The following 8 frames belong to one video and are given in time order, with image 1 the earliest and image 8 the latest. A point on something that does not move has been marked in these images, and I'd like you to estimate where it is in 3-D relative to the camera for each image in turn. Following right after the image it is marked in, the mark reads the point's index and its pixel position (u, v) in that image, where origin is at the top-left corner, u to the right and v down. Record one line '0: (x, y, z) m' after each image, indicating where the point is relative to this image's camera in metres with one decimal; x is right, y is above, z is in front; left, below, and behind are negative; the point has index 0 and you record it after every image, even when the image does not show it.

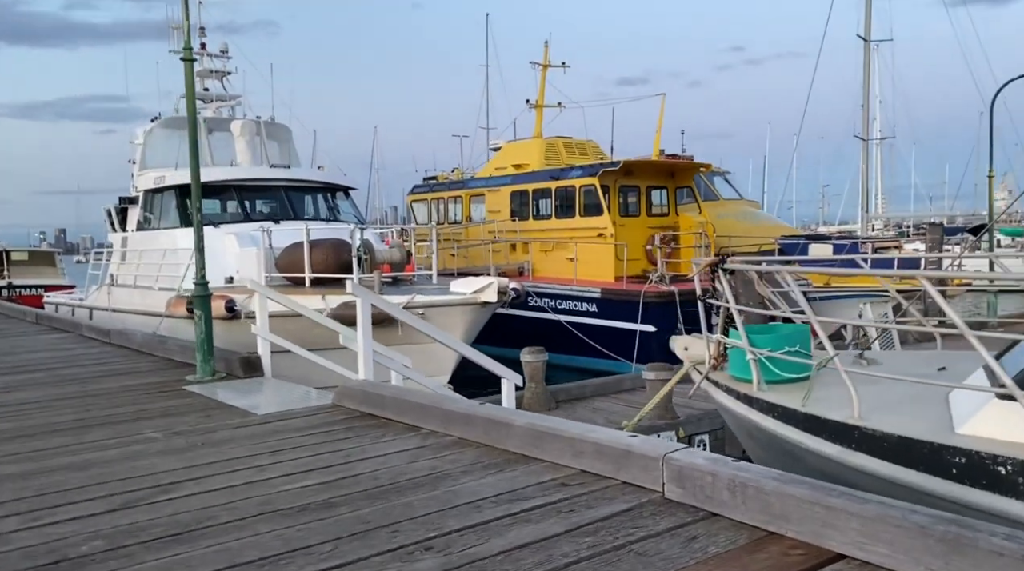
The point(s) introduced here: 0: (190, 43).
0: (-2.2, +1.7, +6.7) m
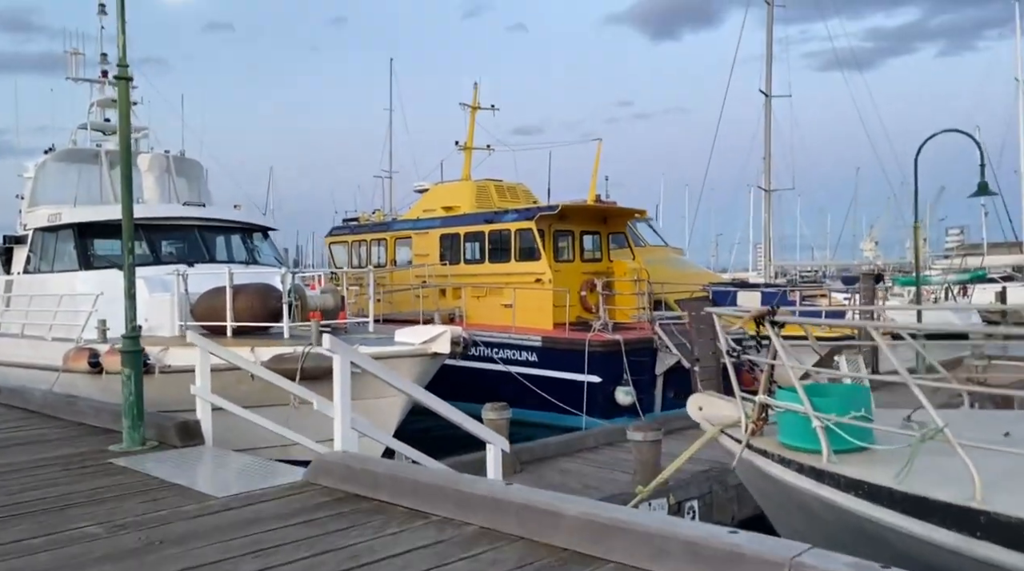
0: (-2.3, +1.4, +5.8) m
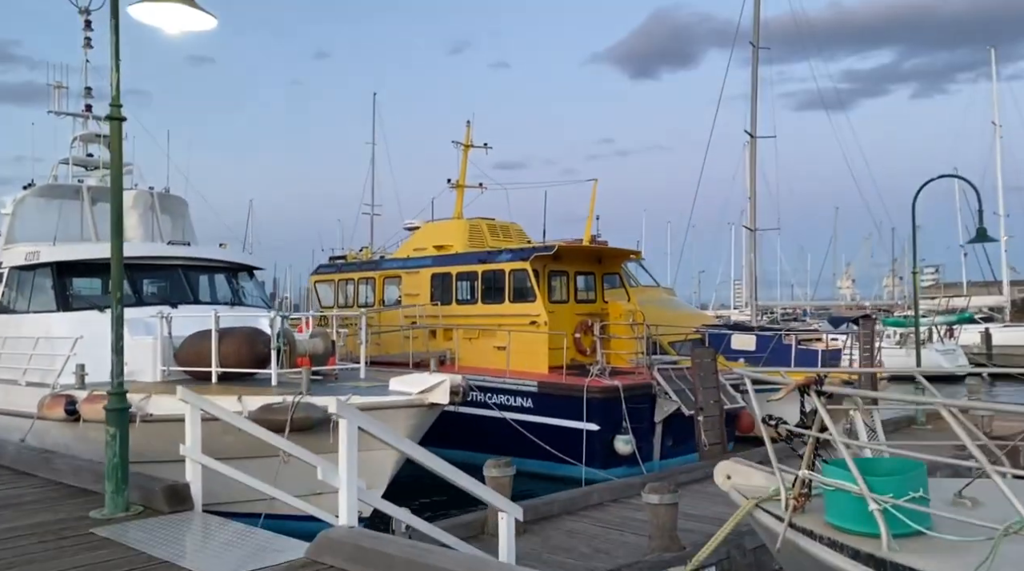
0: (-2.2, +1.1, +5.5) m
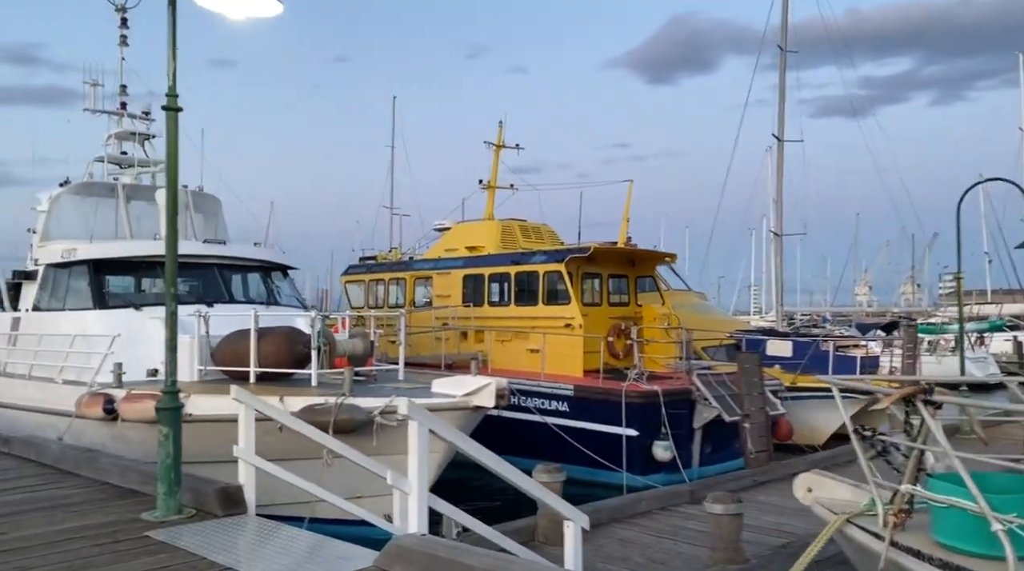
0: (-1.9, +1.1, +5.4) m
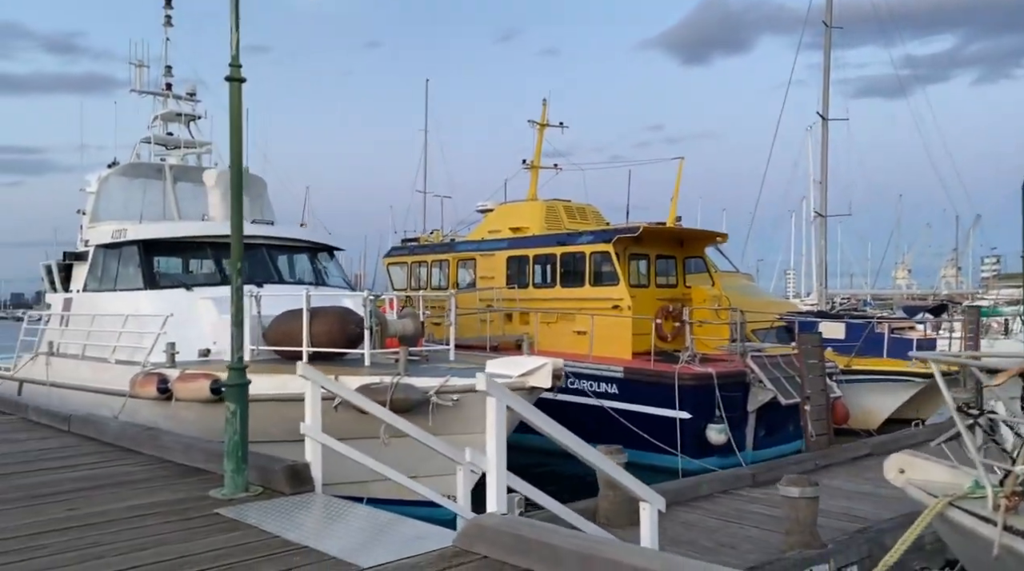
0: (-1.5, +1.2, +5.3) m
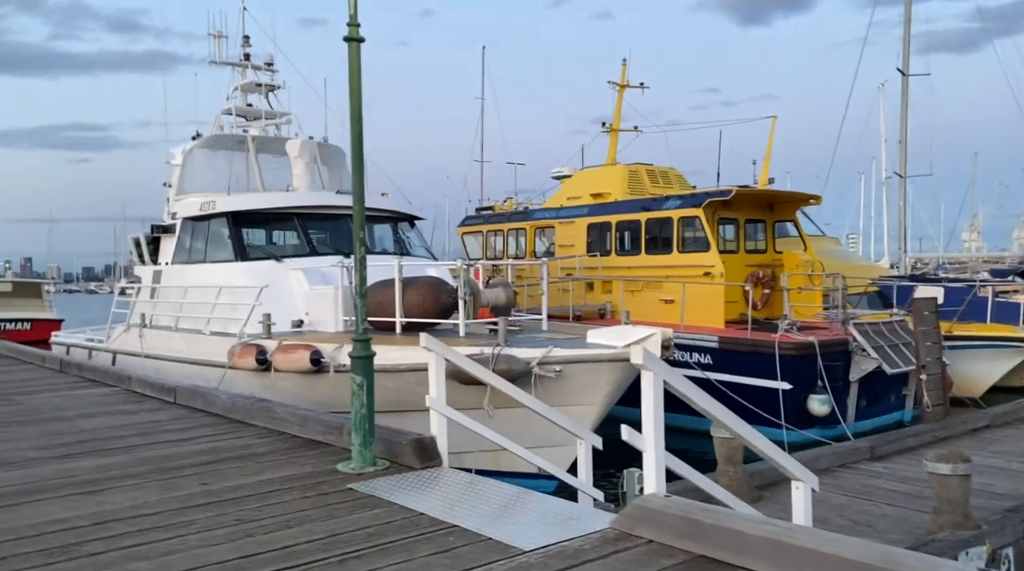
0: (-0.8, +1.4, +5.1) m
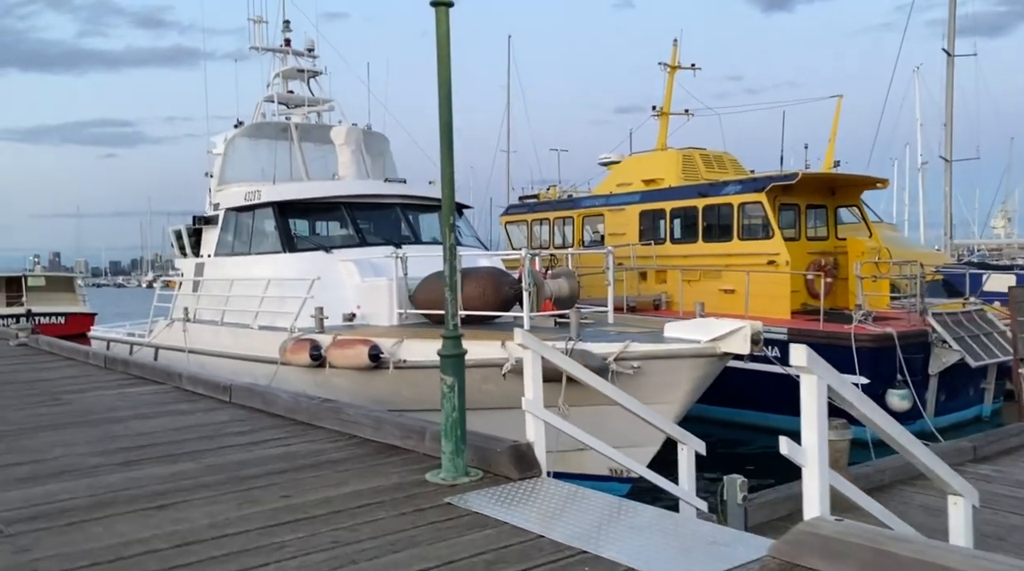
0: (-0.3, +1.4, +4.6) m
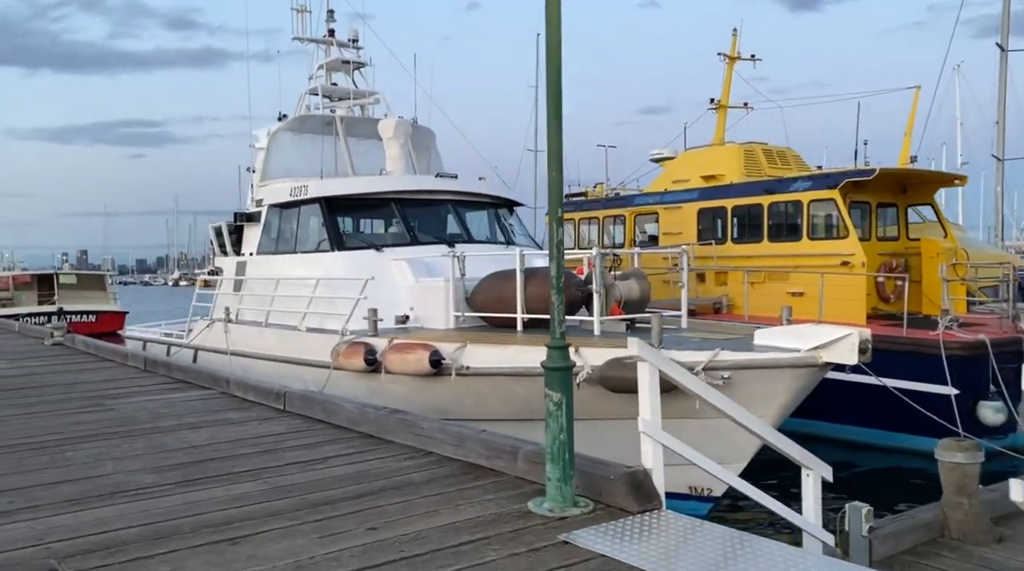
0: (+0.2, +1.4, +4.0) m
